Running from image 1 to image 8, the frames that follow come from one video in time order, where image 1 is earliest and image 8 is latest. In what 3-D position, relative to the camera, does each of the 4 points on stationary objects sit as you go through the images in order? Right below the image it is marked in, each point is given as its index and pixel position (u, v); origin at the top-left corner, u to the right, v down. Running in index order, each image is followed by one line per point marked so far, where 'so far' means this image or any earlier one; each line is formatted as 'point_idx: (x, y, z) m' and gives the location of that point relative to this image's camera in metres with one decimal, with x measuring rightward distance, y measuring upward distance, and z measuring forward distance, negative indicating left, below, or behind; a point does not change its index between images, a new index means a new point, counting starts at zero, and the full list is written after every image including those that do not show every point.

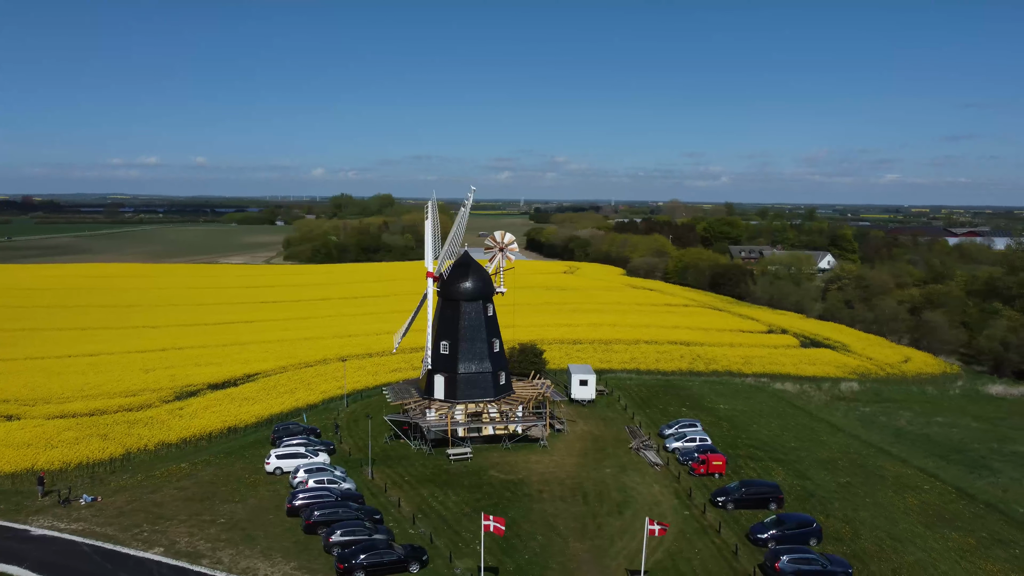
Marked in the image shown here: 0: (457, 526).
0: (-1.3, -5.8, +19.6) m
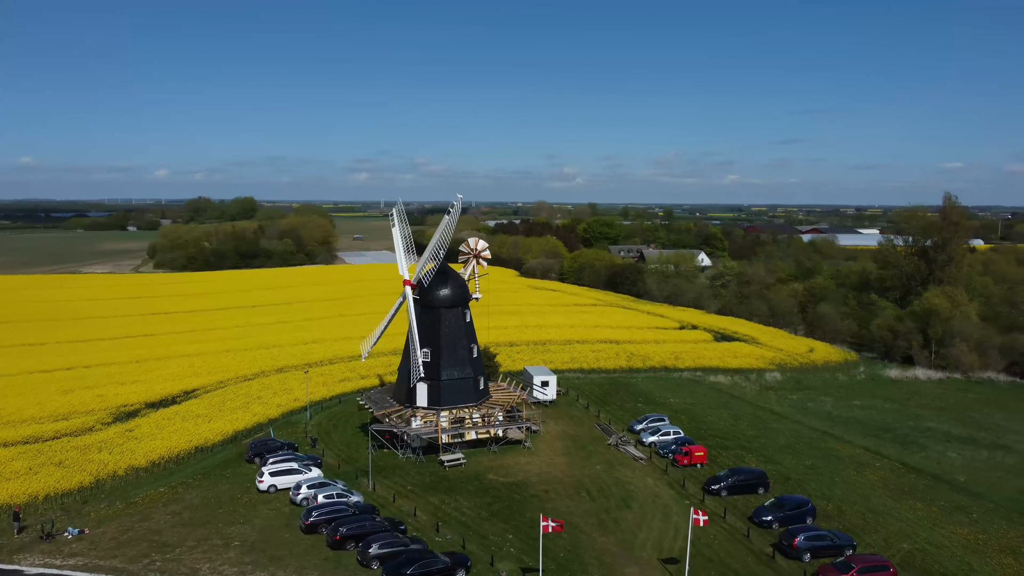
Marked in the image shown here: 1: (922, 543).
0: (-0.7, -6.0, +19.9) m
1: (+10.1, -6.3, +19.9) m
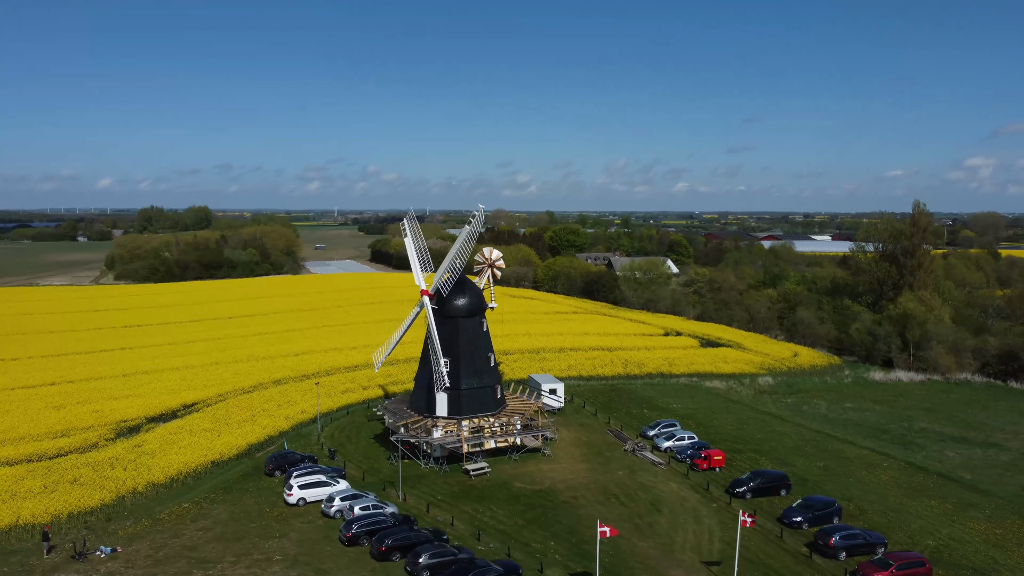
0: (+0.3, -6.2, +20.1) m
1: (+11.1, -6.4, +20.7) m
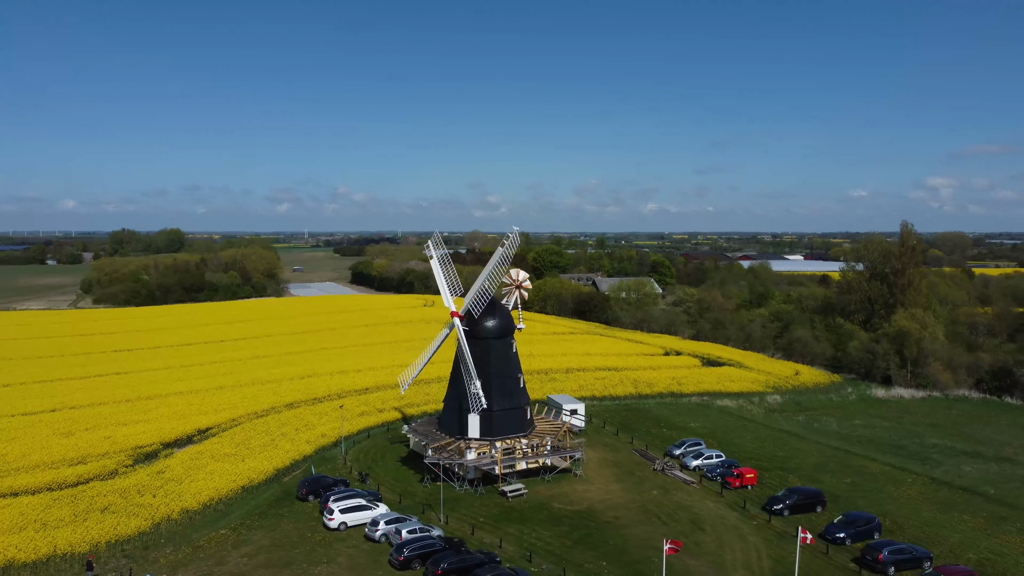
0: (+1.6, -6.7, +20.1) m
1: (+12.3, -6.9, +21.0) m
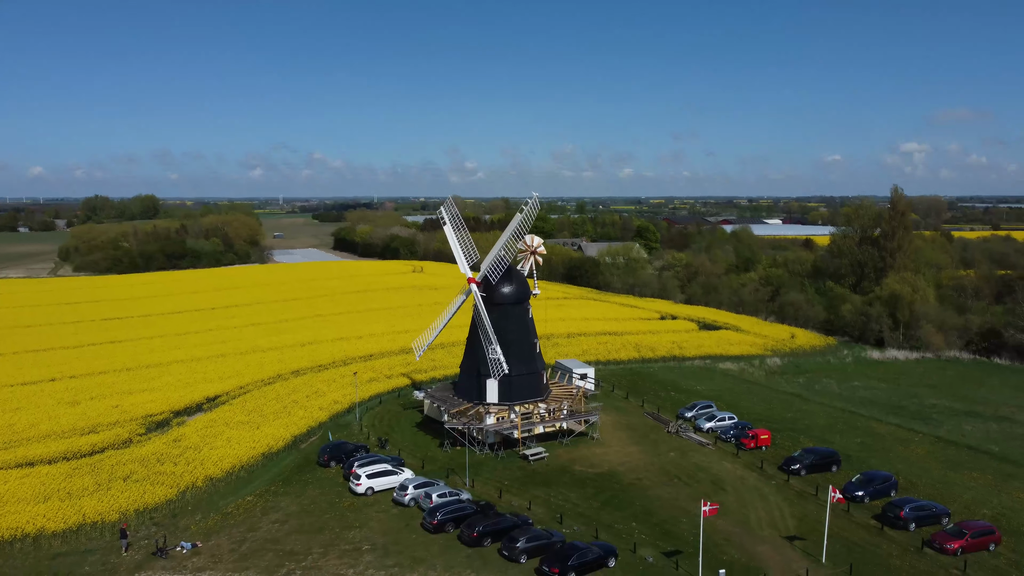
0: (+2.3, -5.8, +20.4) m
1: (+13.1, -5.9, +21.7) m
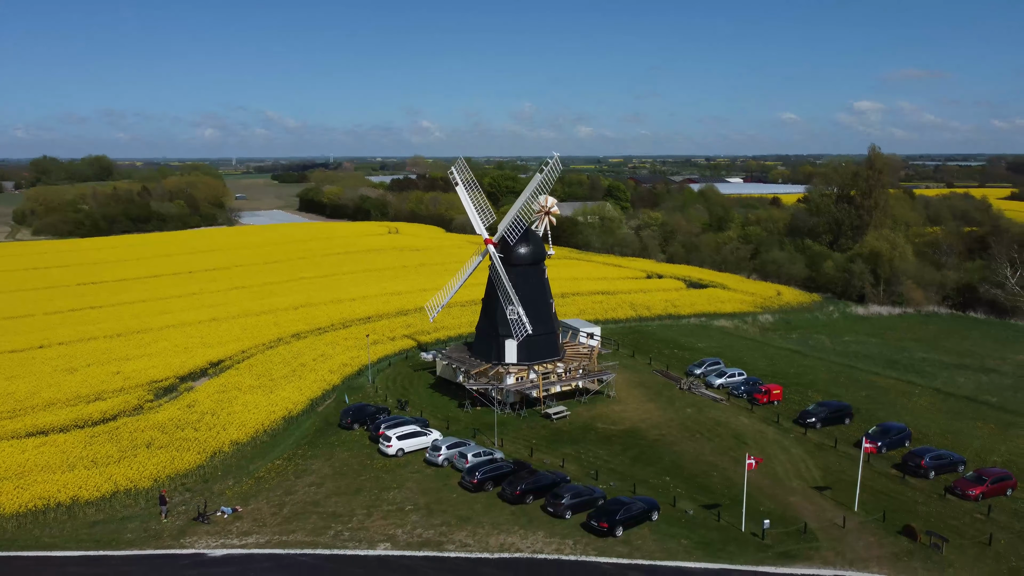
0: (+3.2, -4.8, +20.9) m
1: (+13.9, -4.7, +22.7) m
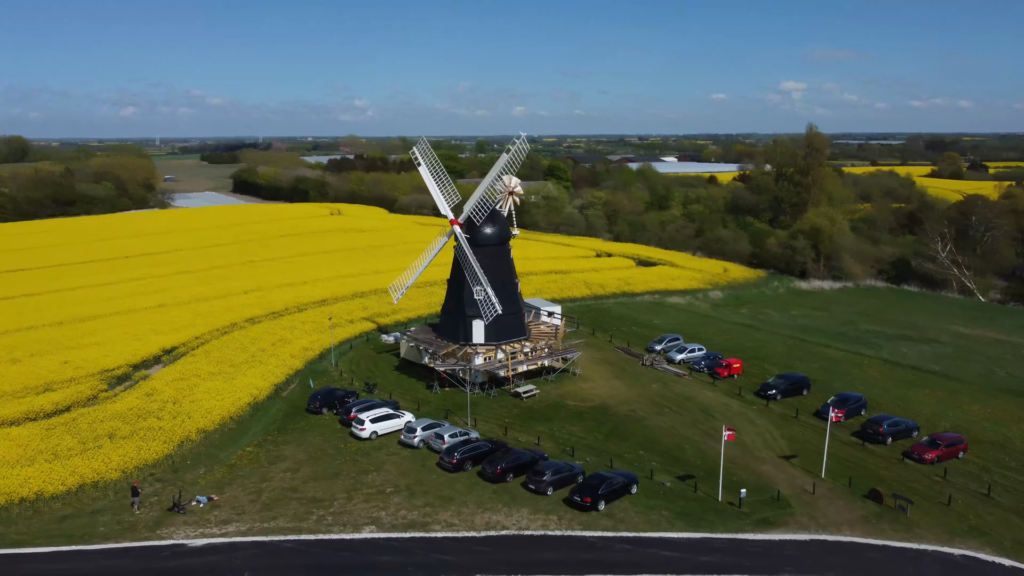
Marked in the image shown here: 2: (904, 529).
0: (+2.7, -4.3, +21.3) m
1: (+13.1, -3.9, +23.9) m
2: (+8.4, -5.2, +17.4) m
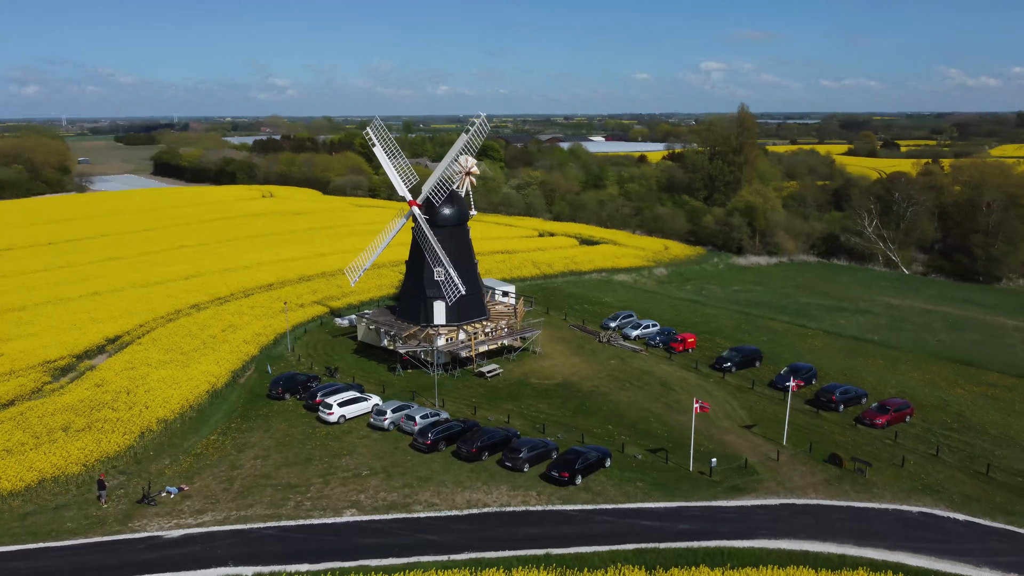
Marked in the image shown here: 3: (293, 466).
0: (+1.9, -3.7, +21.7) m
1: (+12.1, -3.1, +25.2) m
2: (+8.0, -4.6, +18.3) m
3: (-5.4, -4.4, +19.8) m
